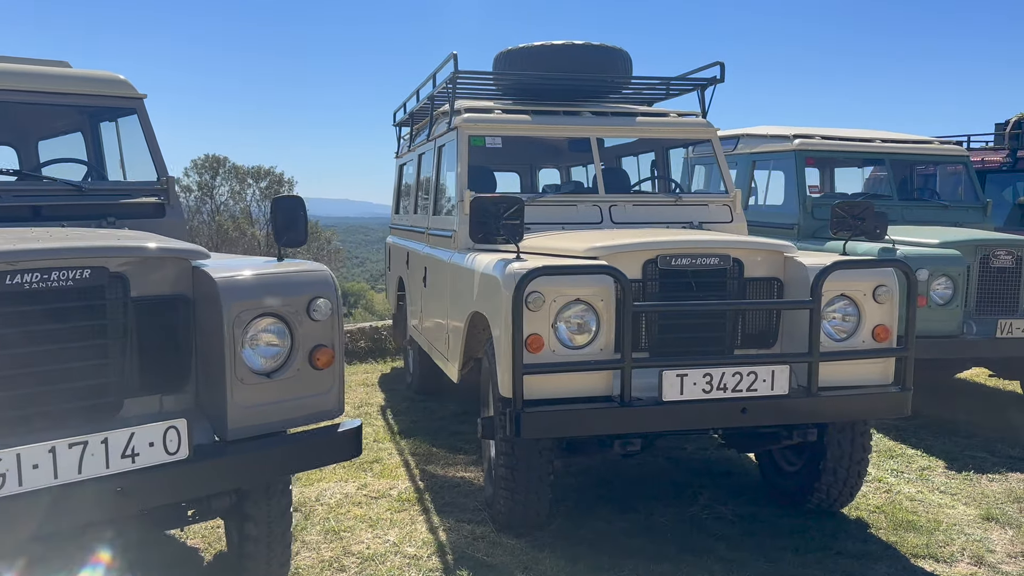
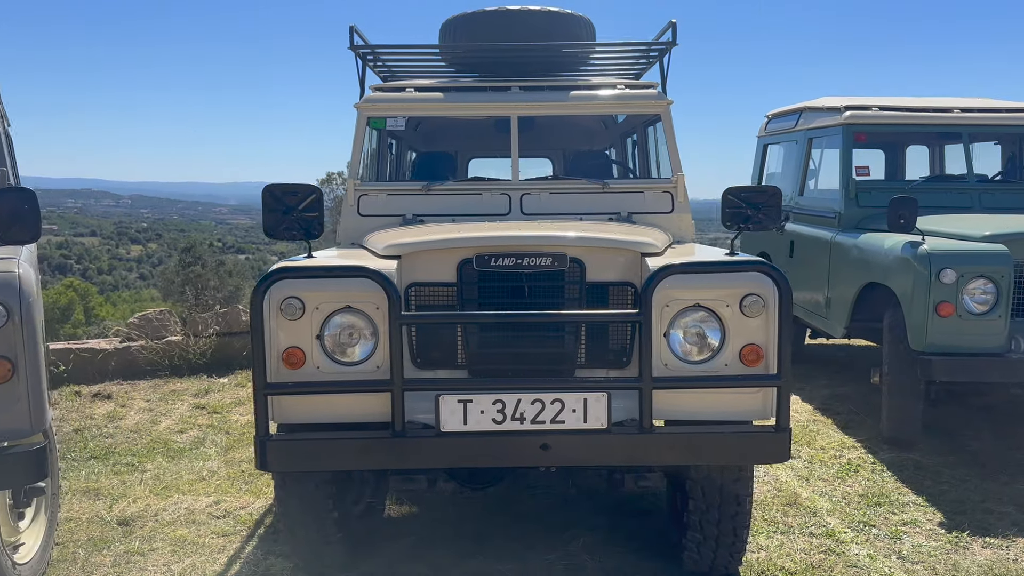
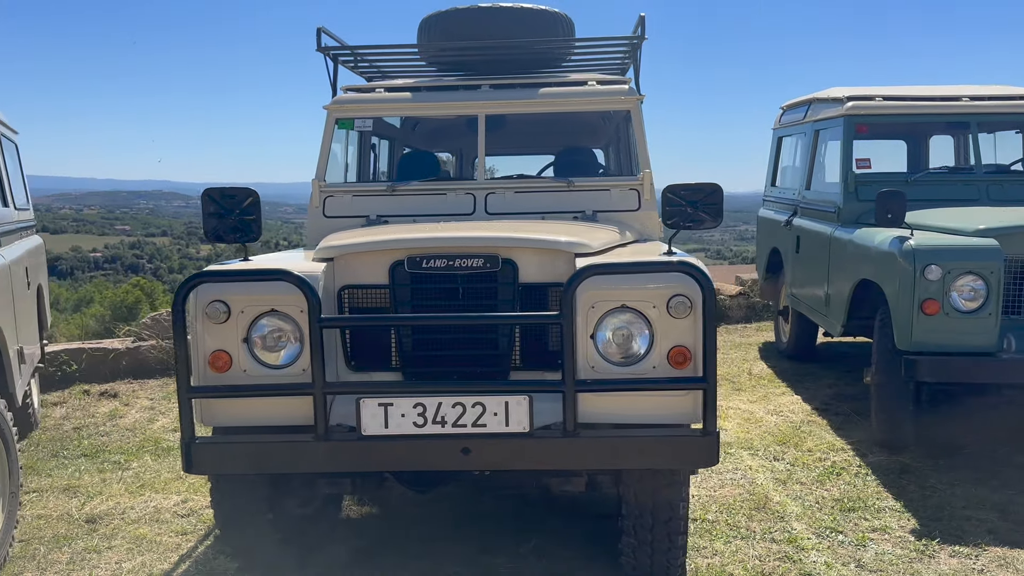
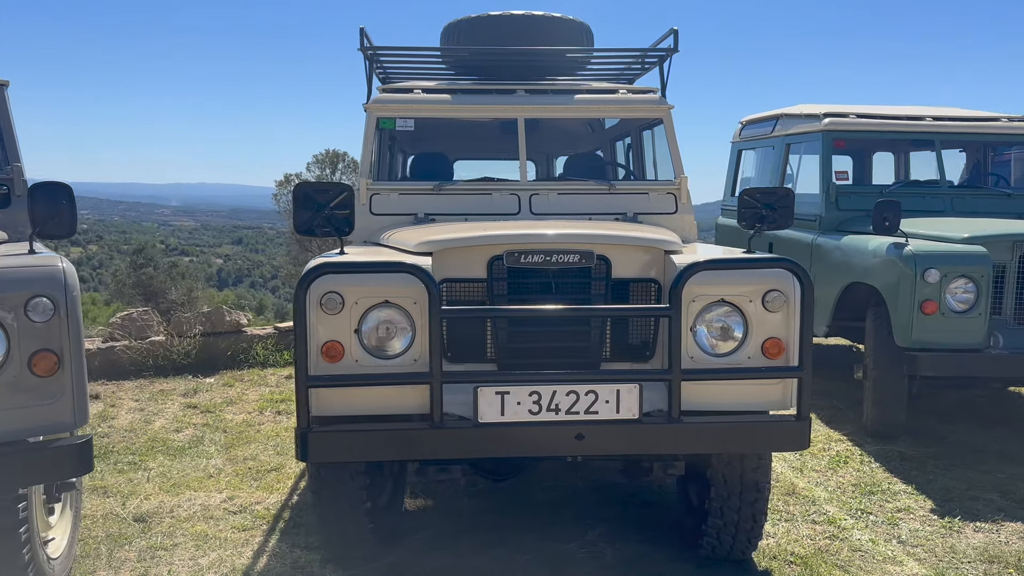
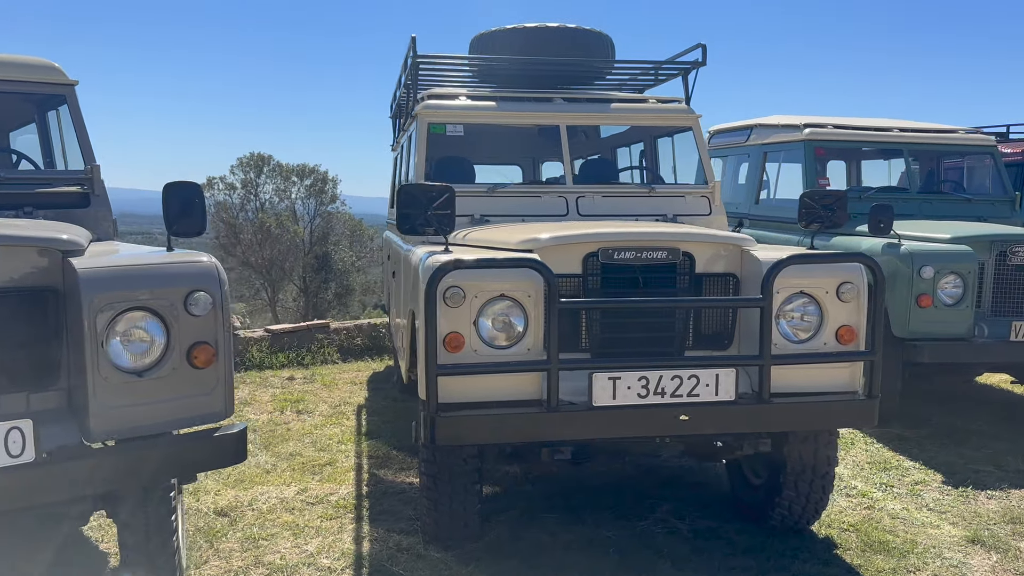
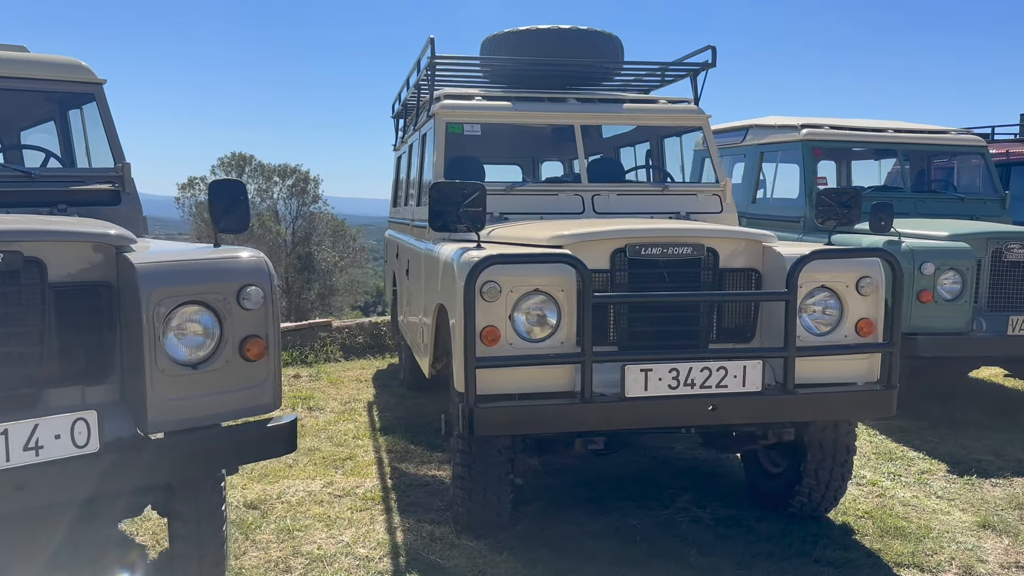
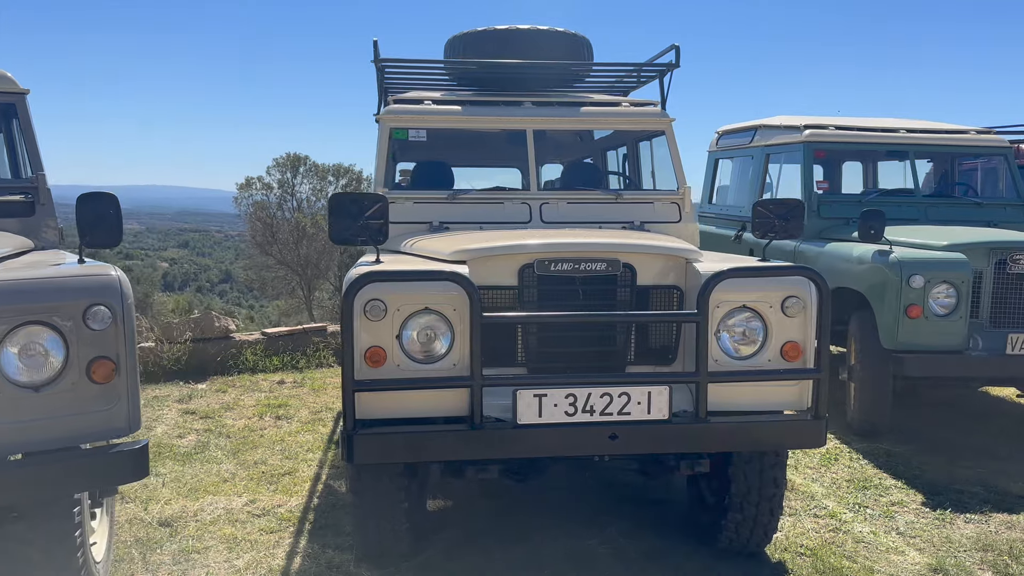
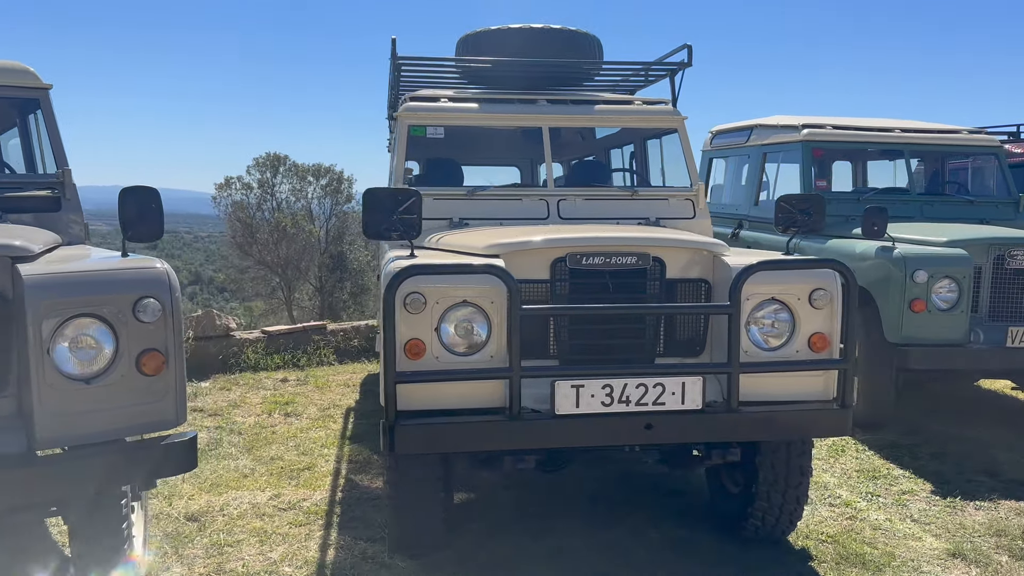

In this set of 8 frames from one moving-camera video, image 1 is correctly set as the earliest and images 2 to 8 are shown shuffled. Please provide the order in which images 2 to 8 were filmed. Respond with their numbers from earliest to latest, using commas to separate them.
6, 5, 8, 7, 4, 2, 3
